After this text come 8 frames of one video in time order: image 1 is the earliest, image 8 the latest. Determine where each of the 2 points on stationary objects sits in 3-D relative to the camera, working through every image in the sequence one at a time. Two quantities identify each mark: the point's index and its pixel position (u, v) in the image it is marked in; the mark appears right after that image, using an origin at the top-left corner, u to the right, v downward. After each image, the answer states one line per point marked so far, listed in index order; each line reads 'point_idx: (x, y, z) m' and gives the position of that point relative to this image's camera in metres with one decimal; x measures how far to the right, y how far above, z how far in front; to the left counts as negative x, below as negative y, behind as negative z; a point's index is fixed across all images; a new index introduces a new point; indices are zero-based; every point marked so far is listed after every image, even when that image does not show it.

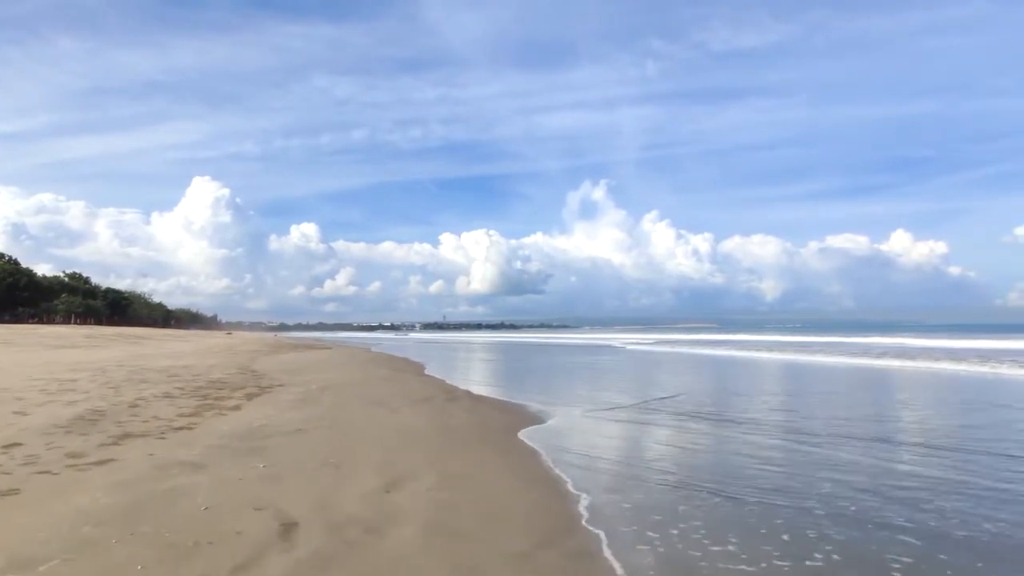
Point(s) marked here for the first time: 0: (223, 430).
0: (-3.5, -1.7, +8.1) m
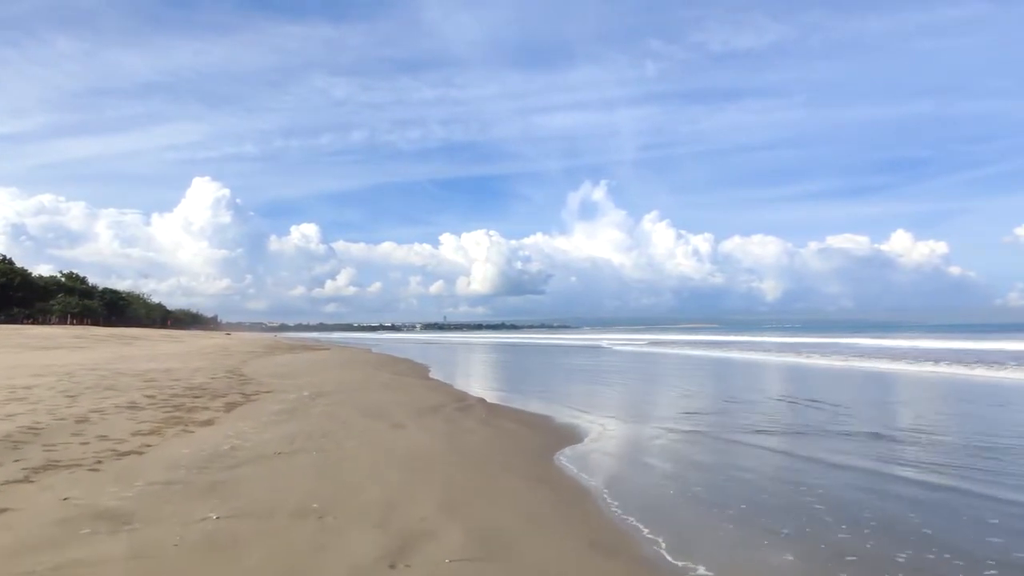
0: (-3.2, -1.6, +6.3) m
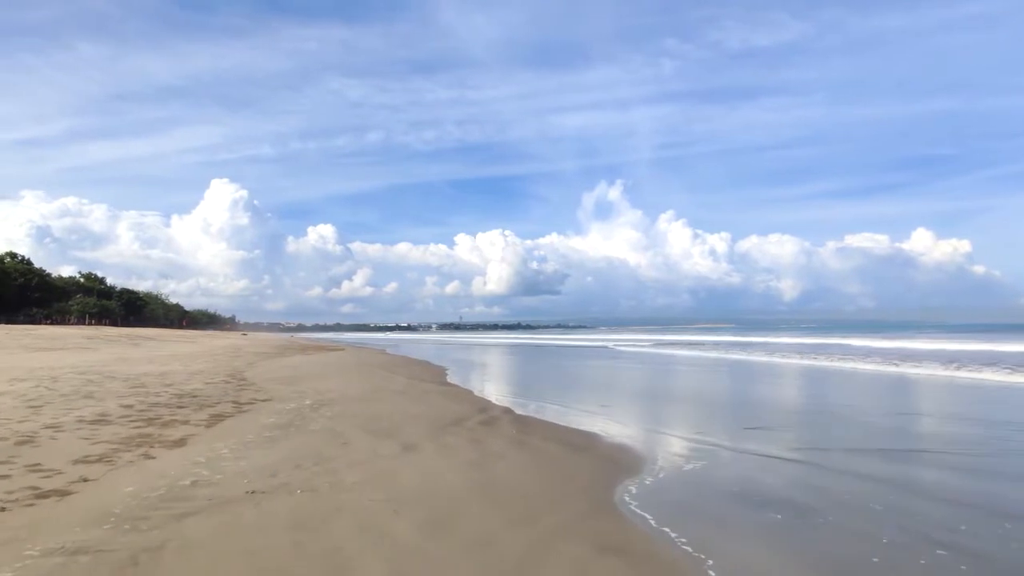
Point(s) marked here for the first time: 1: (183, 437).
0: (-2.8, -1.5, +4.7) m
1: (-3.7, -1.7, +7.5) m
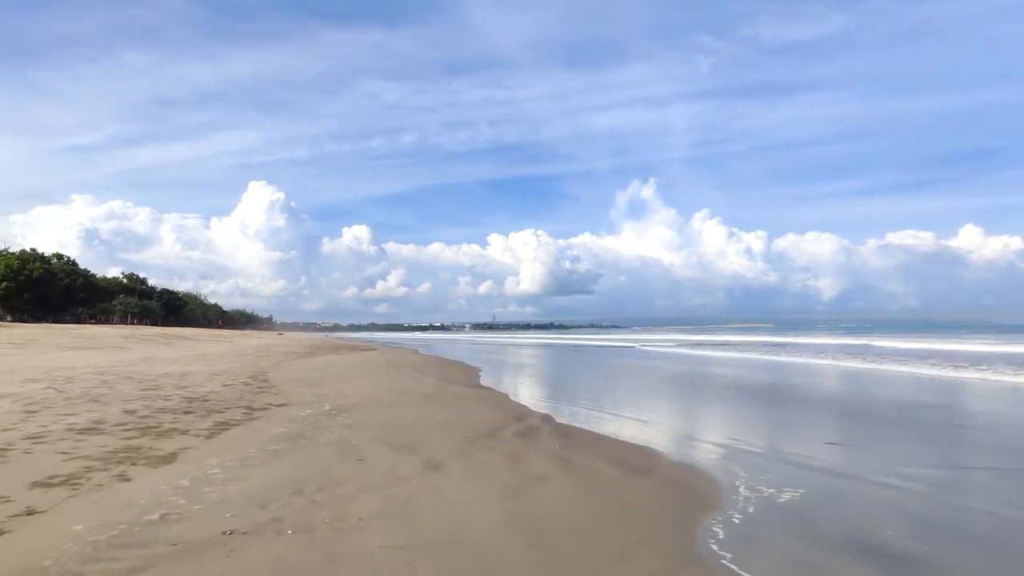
0: (-2.5, -1.4, +3.6) m
1: (-3.3, -1.6, +6.5) m
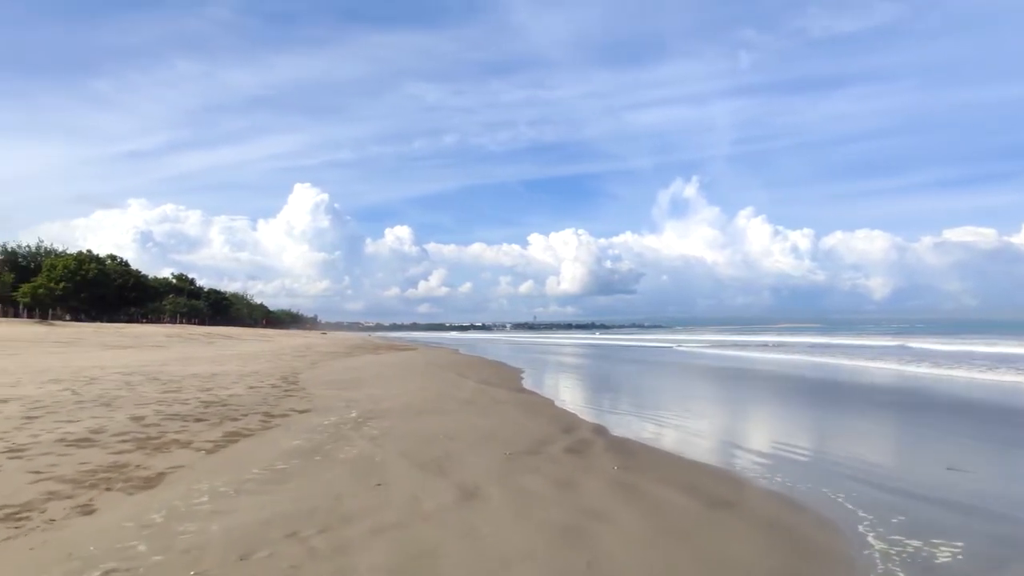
0: (-2.3, -1.3, +2.6) m
1: (-2.9, -1.5, +5.5) m
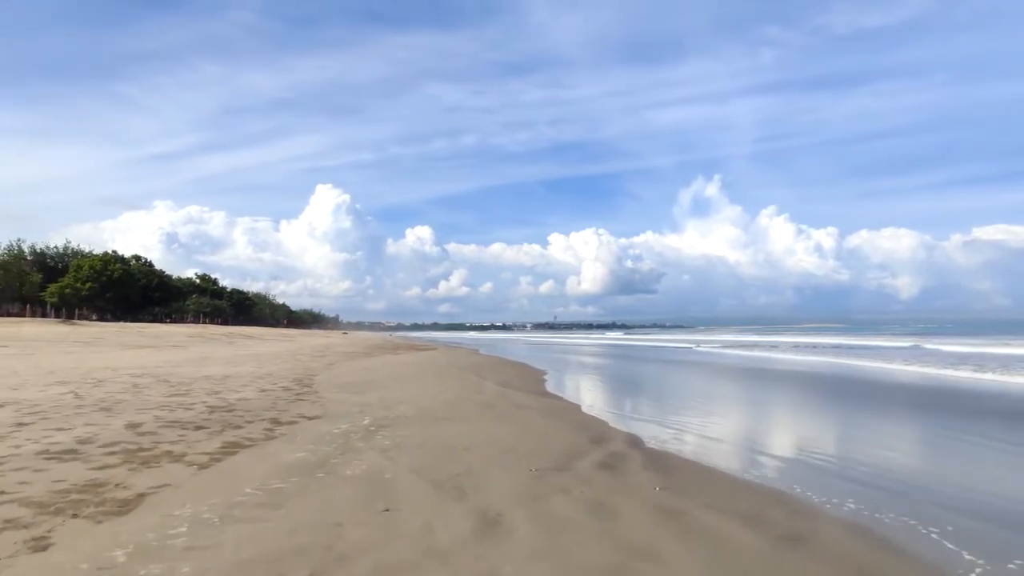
0: (-2.2, -1.3, +1.9) m
1: (-2.7, -1.5, +4.9) m
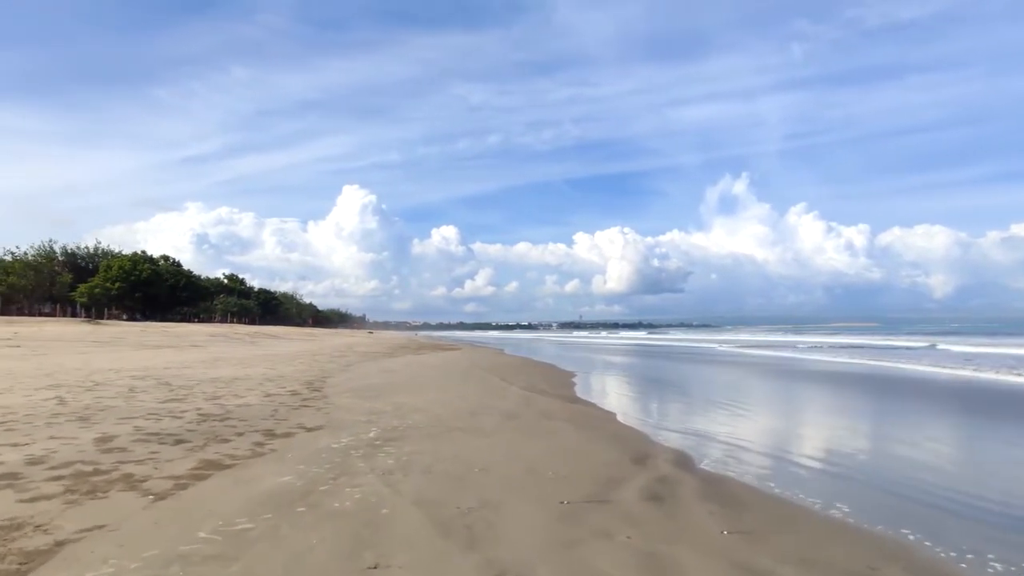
0: (-2.1, -1.2, +0.8) m
1: (-2.5, -1.4, +3.8) m
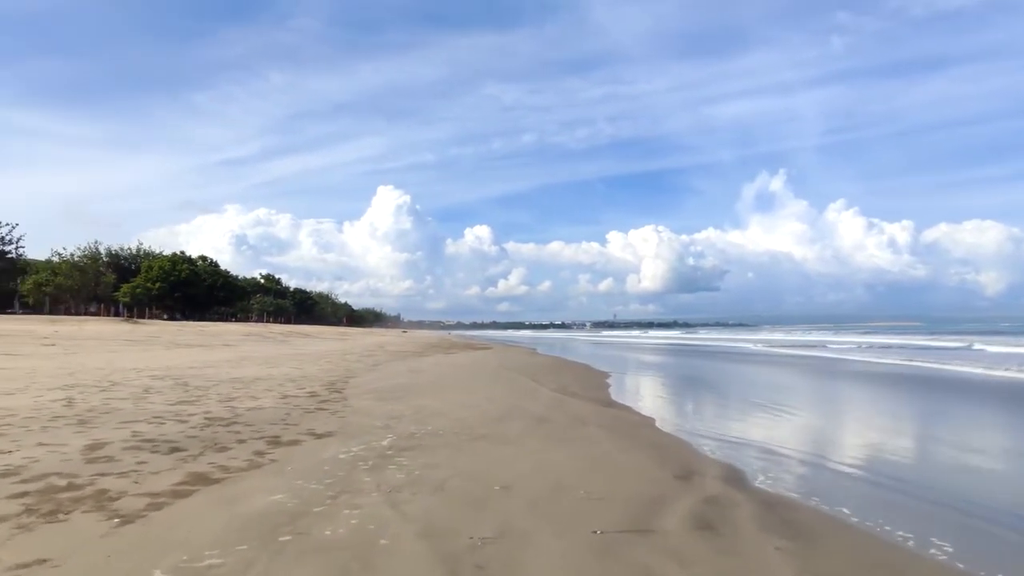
0: (-2.2, -1.2, +0.2) m
1: (-2.4, -1.4, +3.2) m
